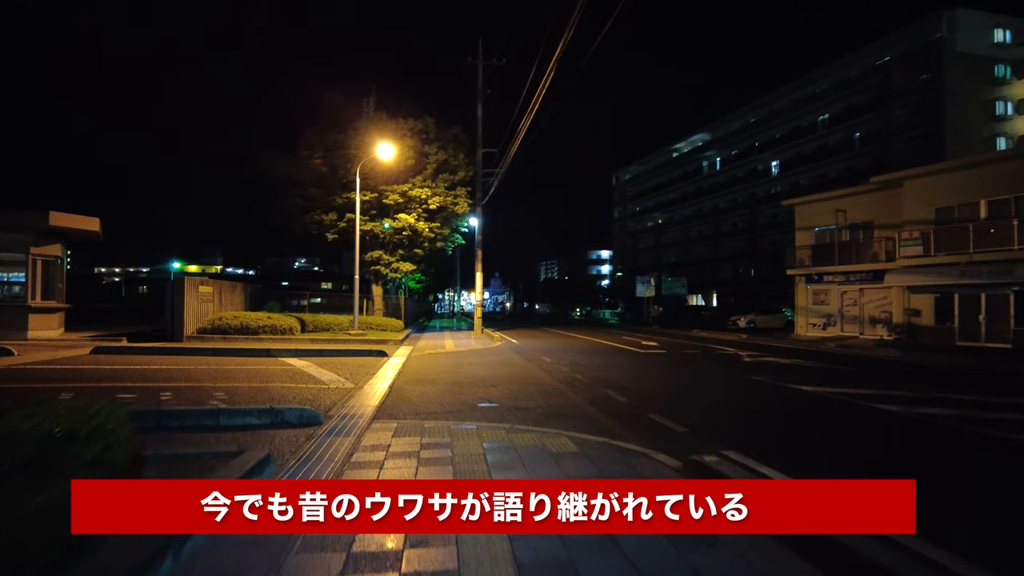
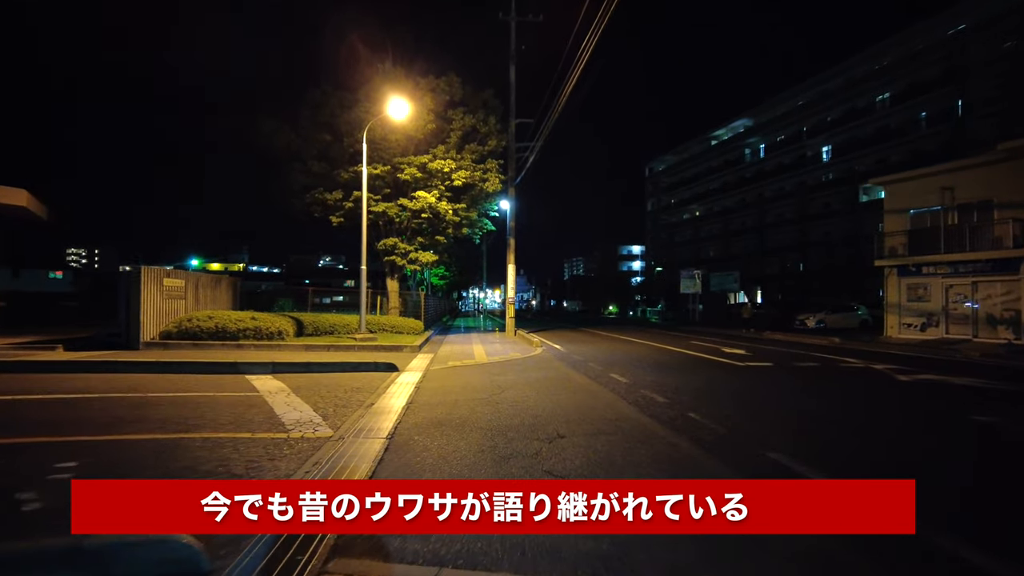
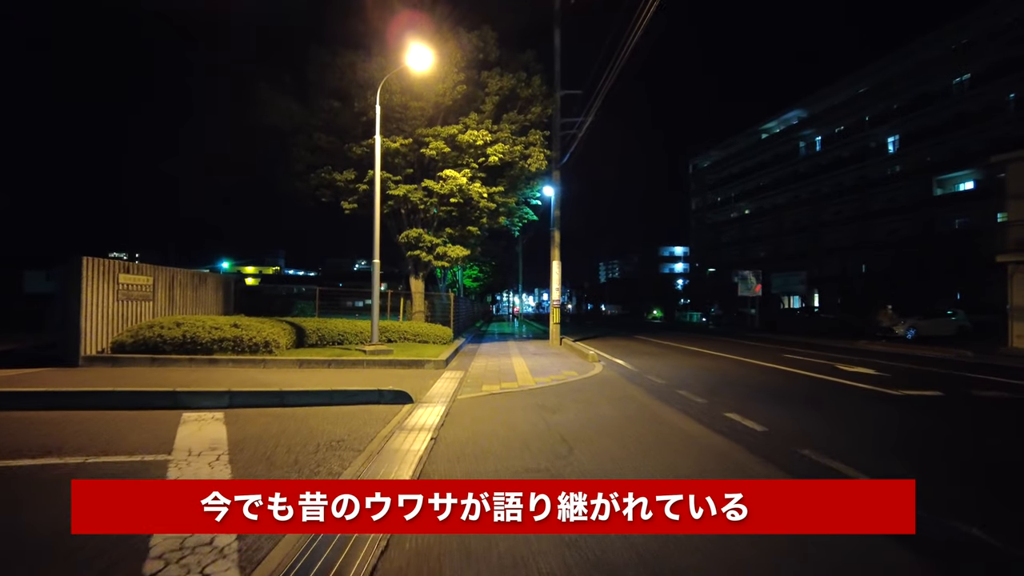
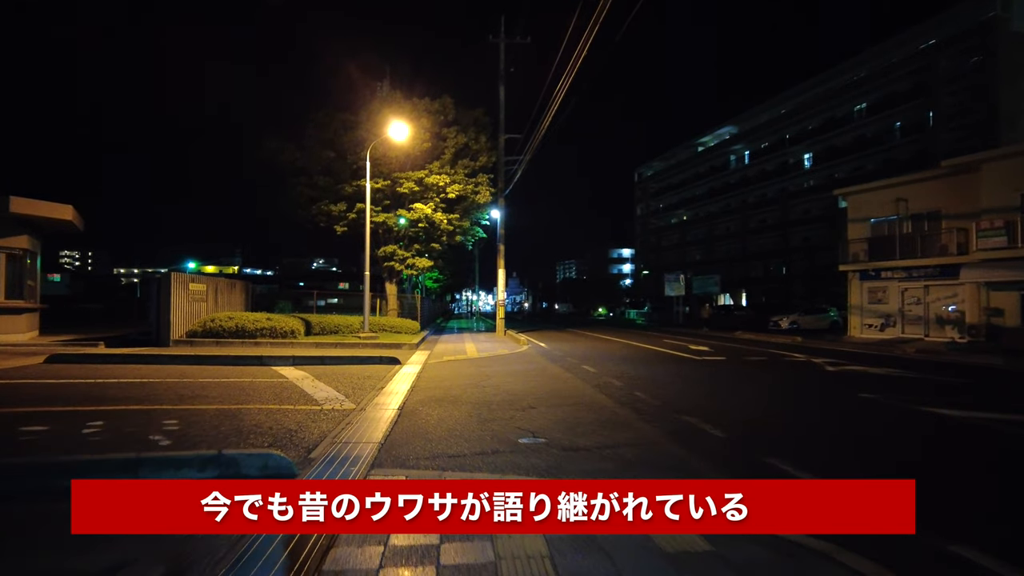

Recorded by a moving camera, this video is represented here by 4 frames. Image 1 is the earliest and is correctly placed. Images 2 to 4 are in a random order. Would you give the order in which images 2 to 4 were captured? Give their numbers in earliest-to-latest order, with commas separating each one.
4, 2, 3
